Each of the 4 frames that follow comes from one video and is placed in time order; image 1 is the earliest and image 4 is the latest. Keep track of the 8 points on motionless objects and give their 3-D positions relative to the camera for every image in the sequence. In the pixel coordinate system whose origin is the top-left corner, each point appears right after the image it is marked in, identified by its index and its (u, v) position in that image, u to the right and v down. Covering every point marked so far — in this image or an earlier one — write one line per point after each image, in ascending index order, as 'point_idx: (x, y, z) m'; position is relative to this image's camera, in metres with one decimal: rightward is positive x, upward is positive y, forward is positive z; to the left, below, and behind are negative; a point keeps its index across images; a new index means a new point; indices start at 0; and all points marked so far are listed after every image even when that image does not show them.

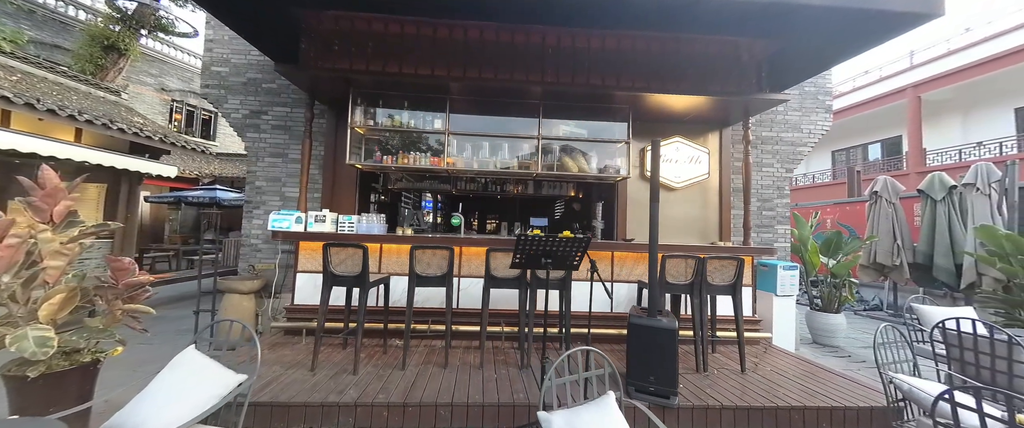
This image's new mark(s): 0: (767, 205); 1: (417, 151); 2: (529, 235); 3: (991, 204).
0: (+3.8, +0.1, +4.4) m
1: (-1.3, +0.9, +4.2) m
2: (+0.1, -0.1, +2.0) m
3: (+7.7, +0.1, +4.8) m
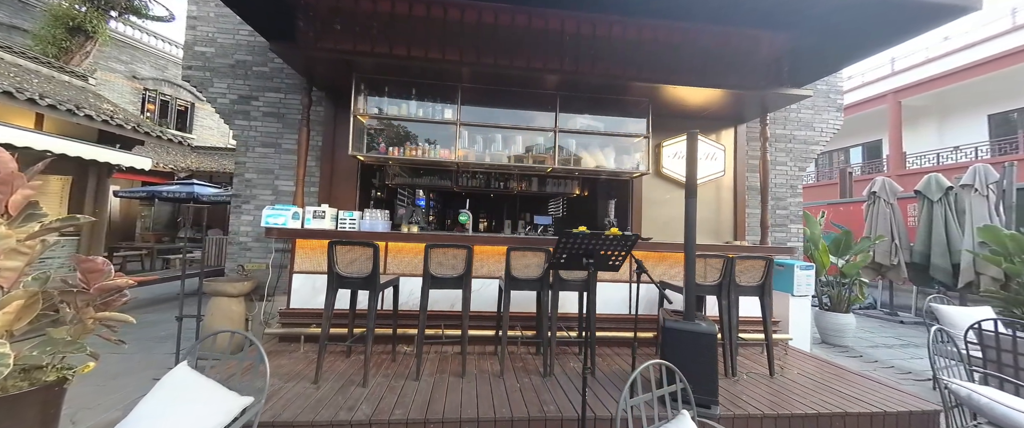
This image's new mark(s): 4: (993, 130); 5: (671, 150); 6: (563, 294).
0: (+4.0, +0.1, +4.4) m
1: (-1.1, +0.9, +4.0) m
2: (+0.4, -0.1, +1.8) m
3: (+7.8, +0.1, +4.9) m
4: (+15.5, +2.7, +9.7) m
5: (+2.5, +1.0, +4.6) m
6: (+0.6, -0.9, +3.4) m
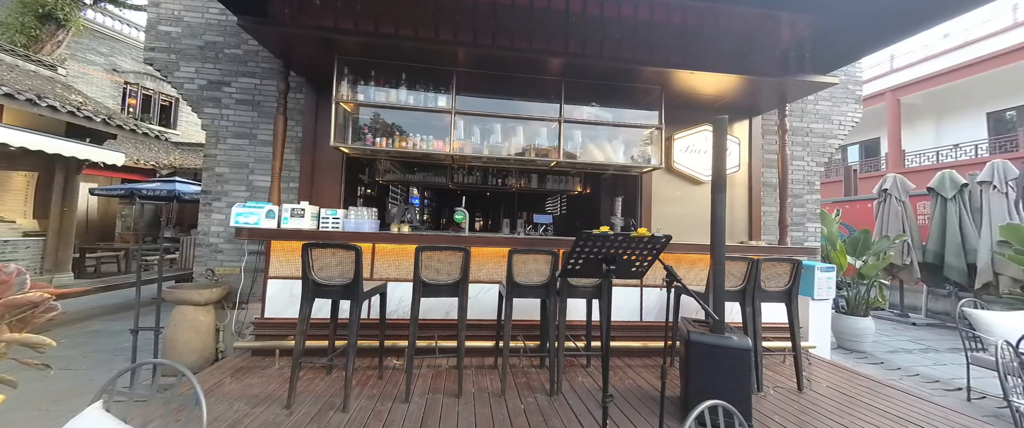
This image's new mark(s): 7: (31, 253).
0: (+3.9, +0.2, +4.1) m
1: (-1.1, +1.0, +3.6) m
2: (+0.4, -0.1, +1.5) m
3: (+7.8, +0.2, +4.7) m
4: (+15.4, +2.8, +9.6) m
5: (+2.5, +1.0, +4.3) m
6: (+0.6, -0.9, +3.1) m
7: (-9.0, -0.7, +5.6) m
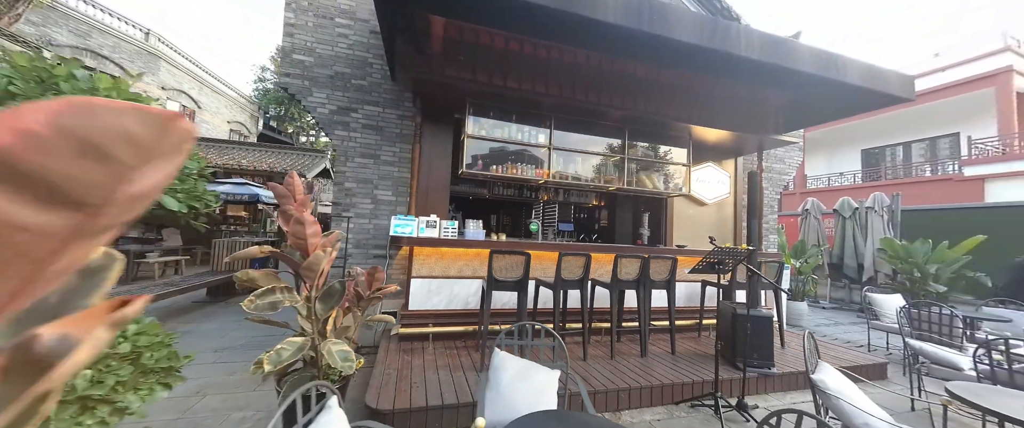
0: (+4.8, -0.1, +5.7) m
1: (-0.1, +0.8, +4.5) m
2: (+1.7, -0.3, +2.6) m
3: (+8.6, -0.2, +6.9) m
4: (+15.3, +2.2, +12.9) m
5: (+3.4, +0.8, +5.6) m
6: (+1.7, -1.1, +4.1) m
7: (-8.2, -0.7, +5.1) m
